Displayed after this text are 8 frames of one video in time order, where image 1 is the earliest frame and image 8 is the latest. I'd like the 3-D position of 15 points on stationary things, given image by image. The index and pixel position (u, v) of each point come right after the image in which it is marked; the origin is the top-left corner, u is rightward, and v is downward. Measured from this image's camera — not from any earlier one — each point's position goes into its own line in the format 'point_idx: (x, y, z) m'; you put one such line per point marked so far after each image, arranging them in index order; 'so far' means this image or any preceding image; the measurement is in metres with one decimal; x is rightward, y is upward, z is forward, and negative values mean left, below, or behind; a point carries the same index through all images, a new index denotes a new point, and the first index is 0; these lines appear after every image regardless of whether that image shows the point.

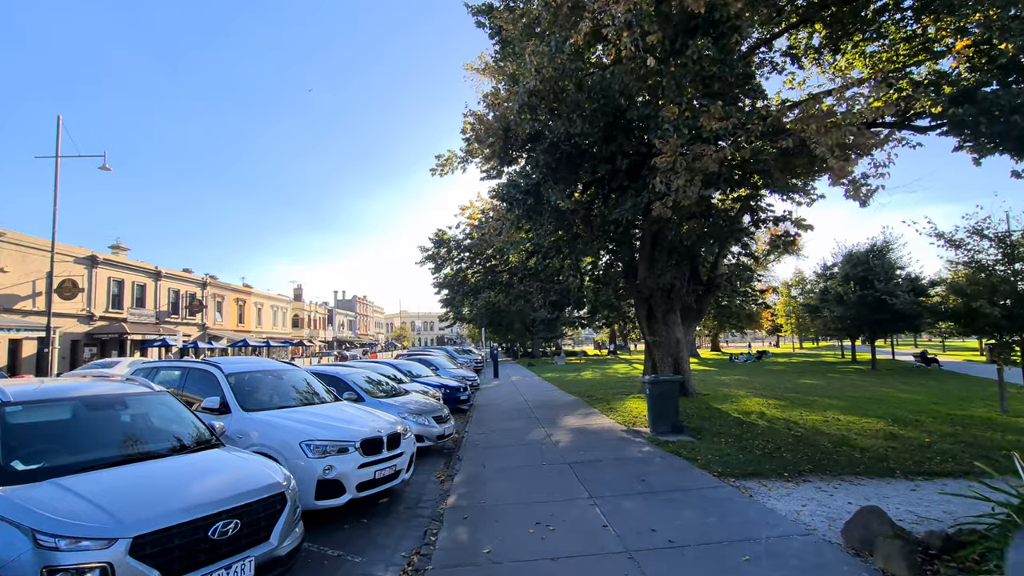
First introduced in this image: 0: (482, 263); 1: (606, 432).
0: (-1.1, +1.0, +19.1) m
1: (+2.0, -3.1, +10.3) m
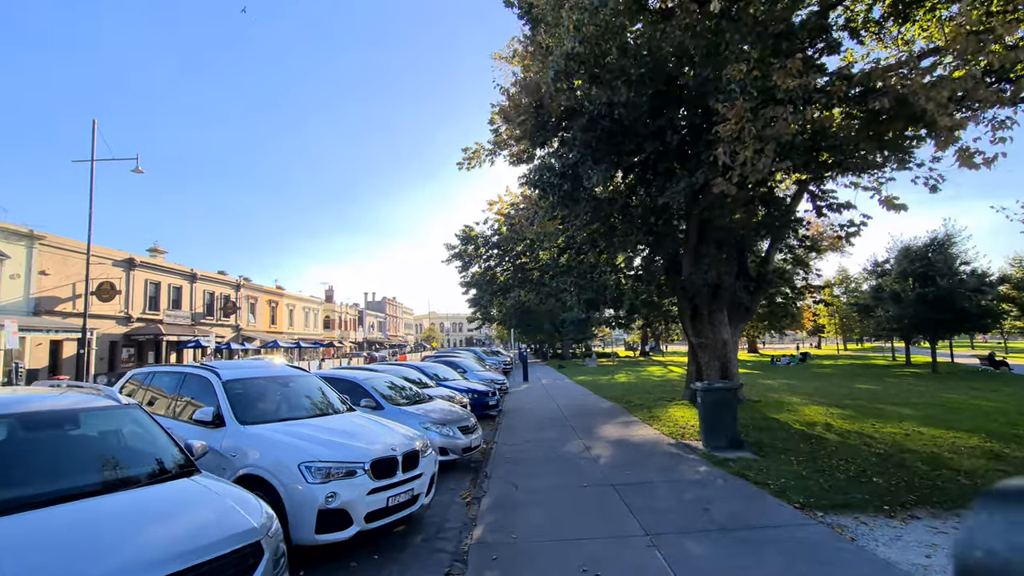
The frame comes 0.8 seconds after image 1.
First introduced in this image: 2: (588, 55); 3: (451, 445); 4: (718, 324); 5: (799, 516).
0: (0.0, +1.0, +18.1) m
1: (+2.7, -3.0, +9.2) m
2: (+1.1, +3.5, +7.2) m
3: (-1.1, -2.7, +8.5) m
4: (+6.0, -1.0, +14.1) m
5: (+3.1, -2.5, +5.3) m
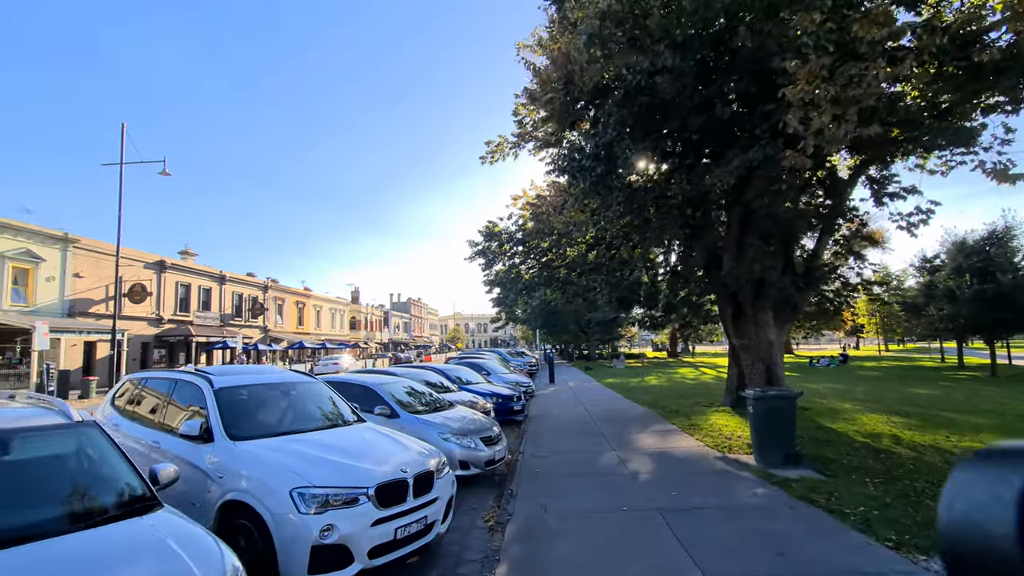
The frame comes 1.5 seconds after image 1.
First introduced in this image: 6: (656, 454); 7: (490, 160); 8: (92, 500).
0: (+0.9, +1.1, +17.3) m
1: (+3.1, -2.9, +8.2) m
2: (+1.5, +3.5, +6.3) m
3: (-0.6, -2.7, +7.7) m
4: (+6.7, -0.9, +12.9) m
5: (+3.4, -2.4, +4.3) m
6: (+2.6, -3.0, +8.8) m
7: (-0.8, +4.7, +17.9) m
8: (-2.7, -1.4, +3.1) m
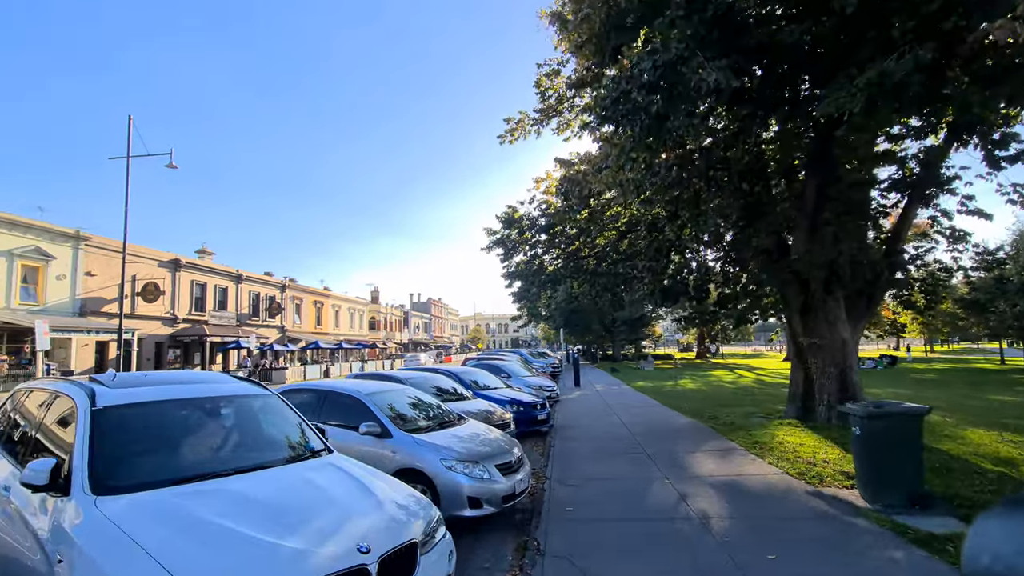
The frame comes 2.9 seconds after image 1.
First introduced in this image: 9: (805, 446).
0: (+1.6, +1.3, +15.4) m
1: (+3.5, -2.7, +6.2) m
2: (+1.7, +3.8, +4.4) m
3: (-0.3, -2.5, +5.8) m
4: (+7.2, -0.7, +10.8) m
5: (+3.6, -2.1, +2.3) m
6: (+3.0, -2.8, +6.8) m
7: (-0.1, +4.9, +16.1) m
8: (-2.6, -1.1, +1.4) m
9: (+5.2, -2.8, +8.7) m
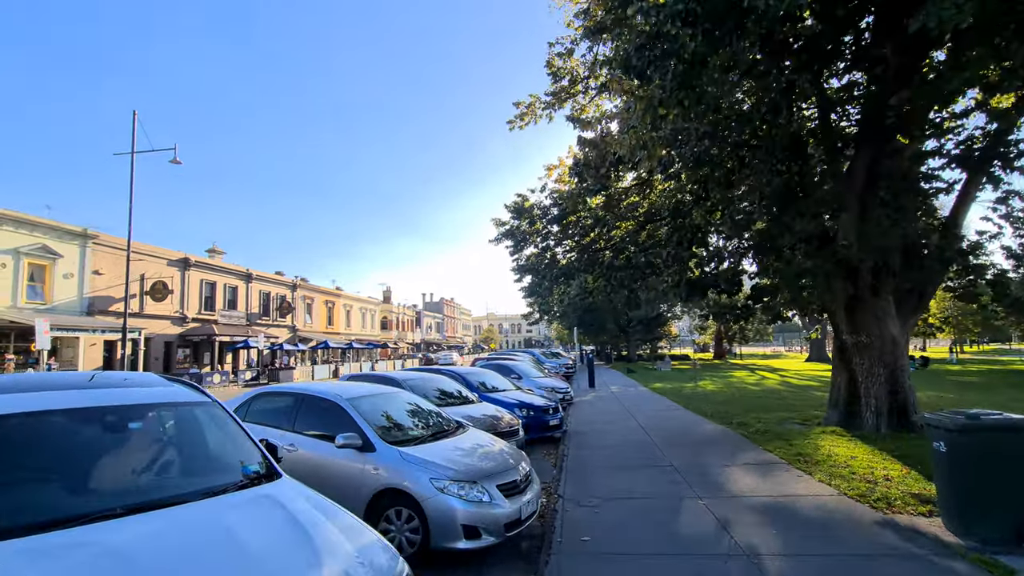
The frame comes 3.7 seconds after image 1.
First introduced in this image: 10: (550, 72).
0: (+1.9, +1.4, +14.3) m
1: (+3.5, -2.5, +5.1) m
2: (+1.7, +3.9, +3.4) m
3: (-0.3, -2.3, +4.8) m
4: (+7.4, -0.5, +9.6) m
5: (+3.5, -2.0, +1.2) m
6: (+3.1, -2.6, +5.7) m
7: (+0.2, +5.1, +15.1) m
8: (-2.7, -1.0, +0.4) m
9: (+5.4, -2.7, +7.5) m
10: (+1.1, +6.5, +14.6) m
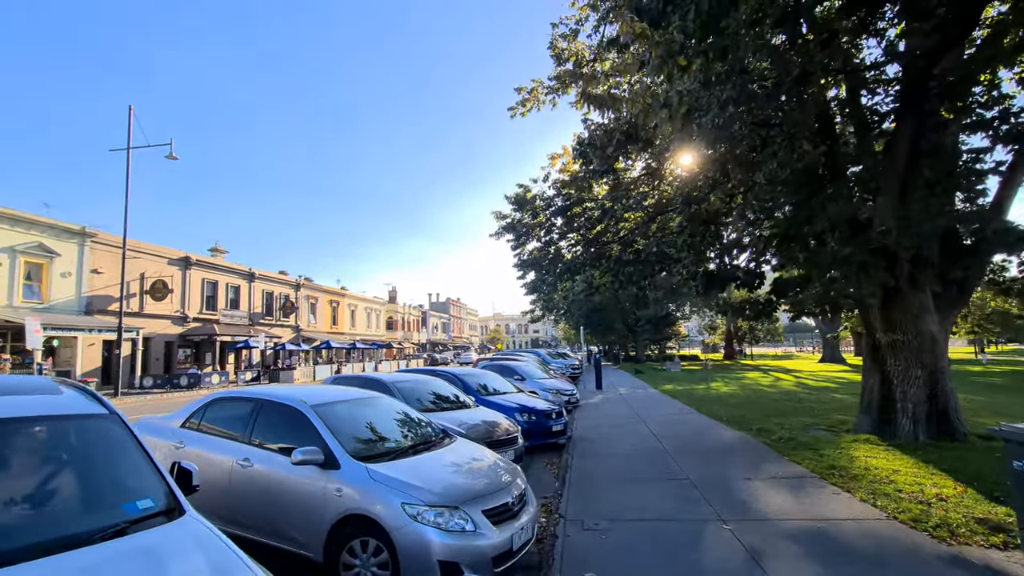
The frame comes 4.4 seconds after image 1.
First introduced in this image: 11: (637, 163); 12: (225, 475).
0: (+1.9, +1.6, +13.4) m
1: (+3.4, -2.4, +4.2) m
2: (+1.6, +4.1, +2.5) m
3: (-0.4, -2.2, +4.0) m
4: (+7.3, -0.4, +8.6) m
5: (+3.3, -1.8, +0.3) m
6: (+3.0, -2.5, +4.9) m
7: (+0.3, +5.2, +14.2) m
8: (-2.8, -0.9, -0.4) m
9: (+5.3, -2.5, +6.6) m
10: (+1.2, +6.6, +13.8) m
11: (+3.5, +3.5, +13.7) m
12: (-2.9, -1.9, +4.9) m
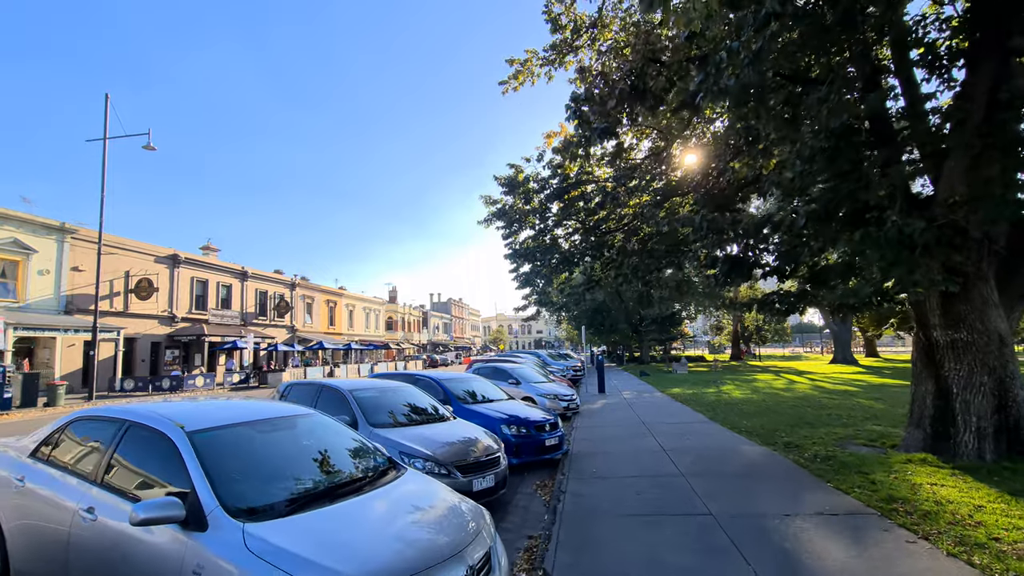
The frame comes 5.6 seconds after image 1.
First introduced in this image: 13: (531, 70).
0: (+1.7, +1.7, +12.0) m
1: (+3.1, -2.2, +2.7) m
2: (+1.2, +4.2, +1.1) m
3: (-0.7, -2.0, +2.6) m
4: (+7.1, -0.2, +7.1) m
5: (+3.0, -1.7, -1.2) m
6: (+2.7, -2.3, +3.4) m
7: (0.0, +5.4, +12.8) m
8: (-3.2, -0.7, -1.8) m
9: (+5.0, -2.4, +5.1) m
10: (+0.9, +6.8, +12.3) m
11: (+3.3, +3.7, +12.2) m
12: (-3.2, -1.7, +3.5) m
13: (+0.5, +5.7, +12.8) m
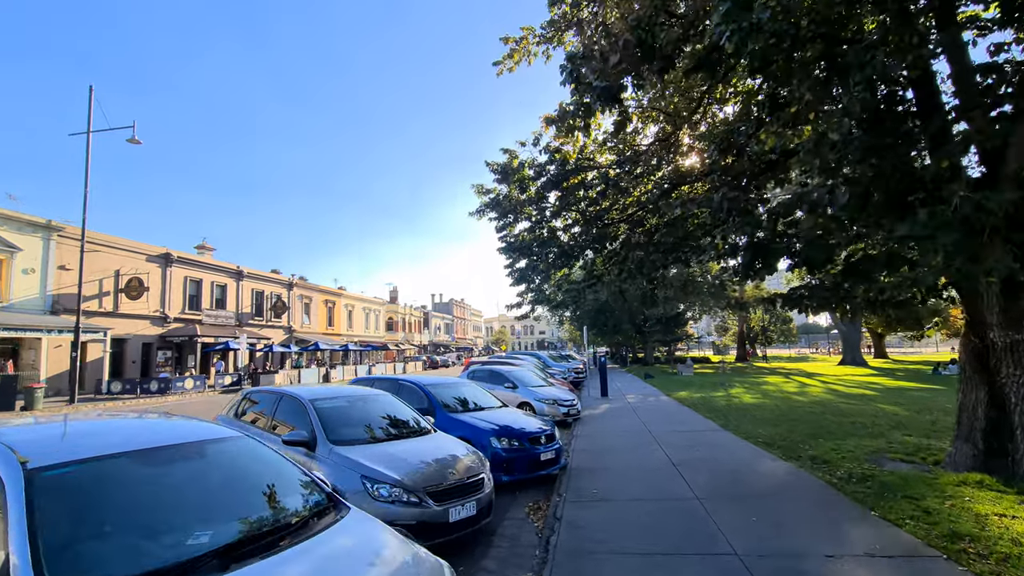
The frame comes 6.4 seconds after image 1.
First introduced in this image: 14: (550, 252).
0: (+1.6, +1.8, +11.0) m
1: (+3.0, -2.1, +1.7) m
2: (+1.0, +4.3, +0.1) m
3: (-0.9, -1.9, +1.6) m
4: (+6.9, -0.1, +6.1) m
5: (+2.8, -1.6, -2.2) m
6: (+2.5, -2.2, +2.4) m
7: (-0.1, +5.4, +11.8) m
8: (-3.4, -0.6, -2.8) m
9: (+4.9, -2.3, +4.1) m
10: (+0.8, +6.9, +11.3) m
11: (+3.1, +3.8, +11.2) m
12: (-3.4, -1.7, +2.5) m
13: (+0.4, +5.8, +11.8) m
14: (+0.9, +0.8, +11.1) m
